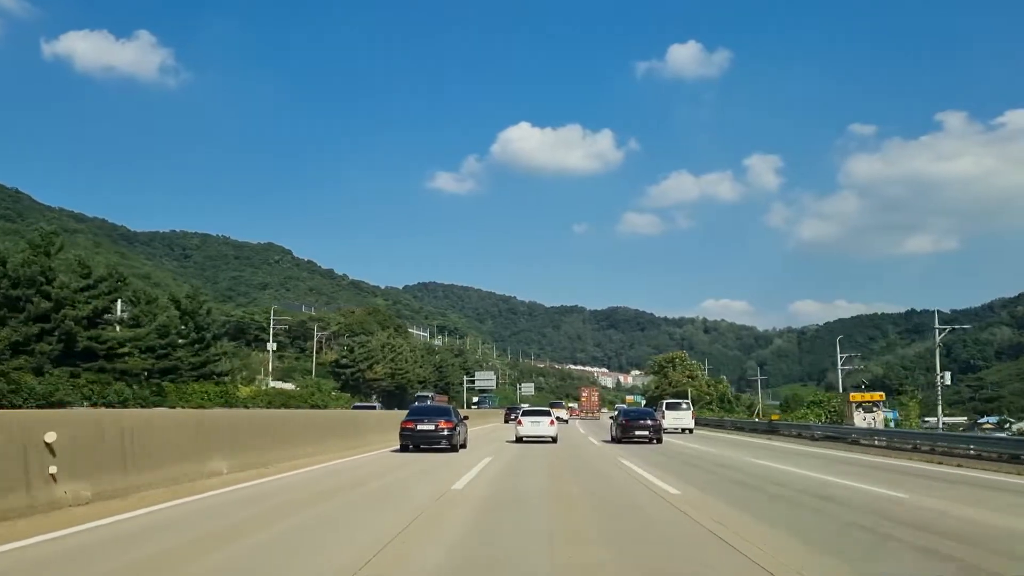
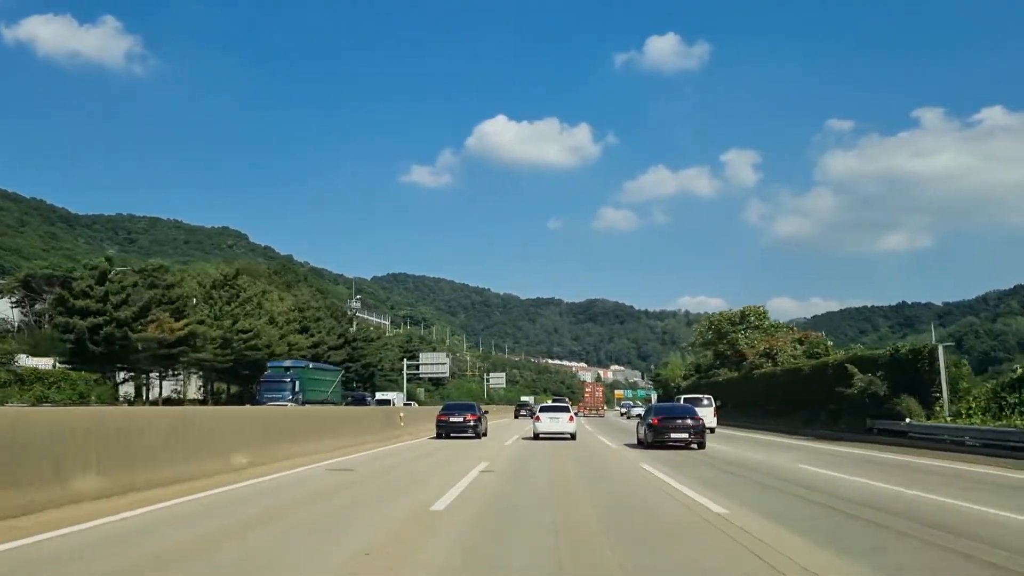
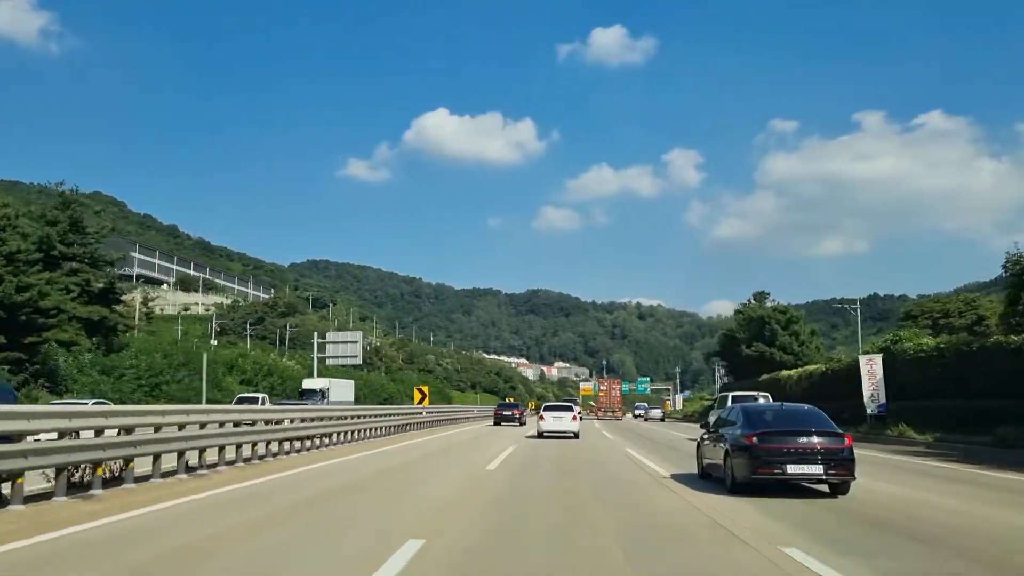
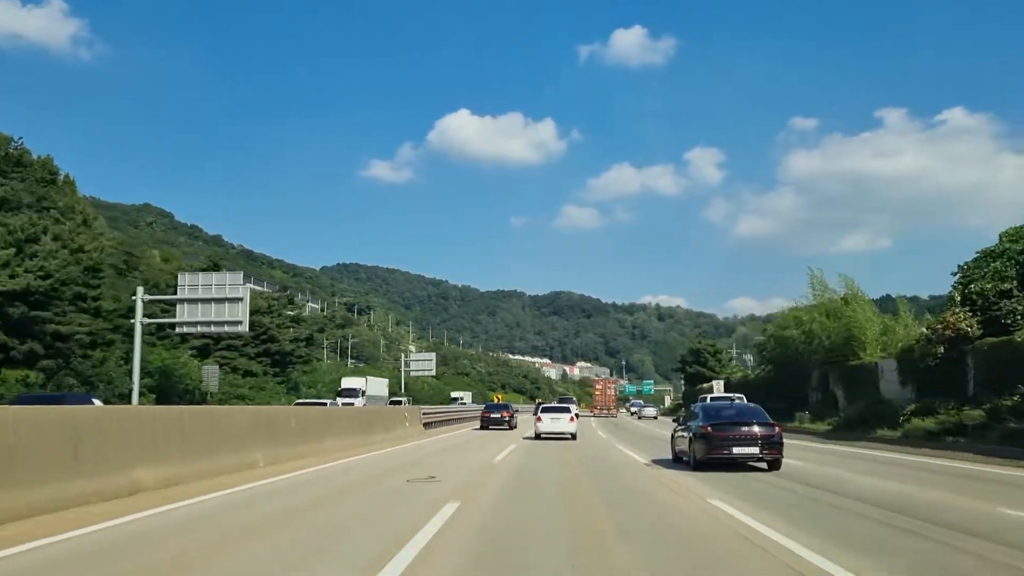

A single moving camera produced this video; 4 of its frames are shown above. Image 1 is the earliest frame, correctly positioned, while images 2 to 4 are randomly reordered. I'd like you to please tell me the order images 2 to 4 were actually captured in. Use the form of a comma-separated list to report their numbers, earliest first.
2, 4, 3
